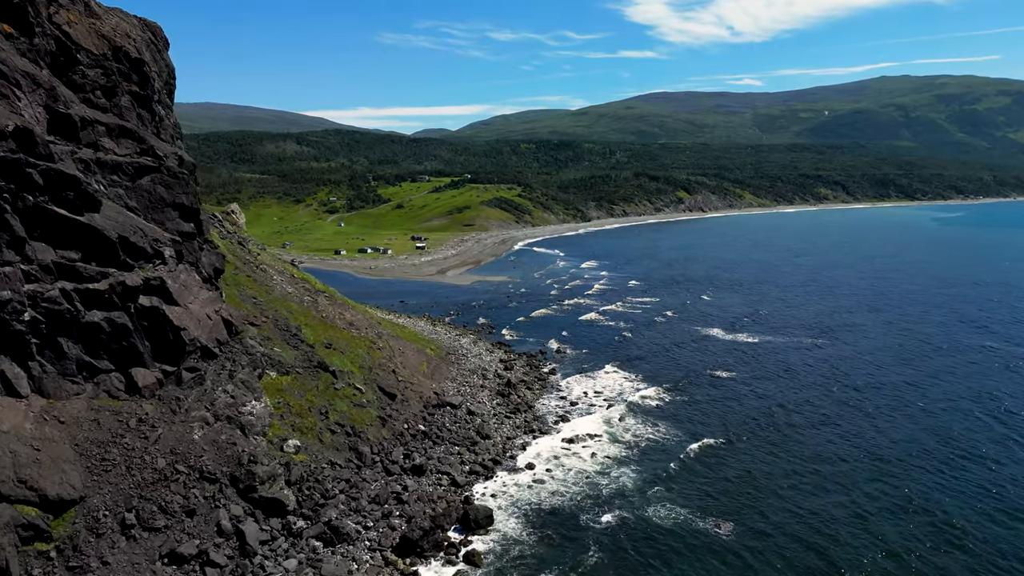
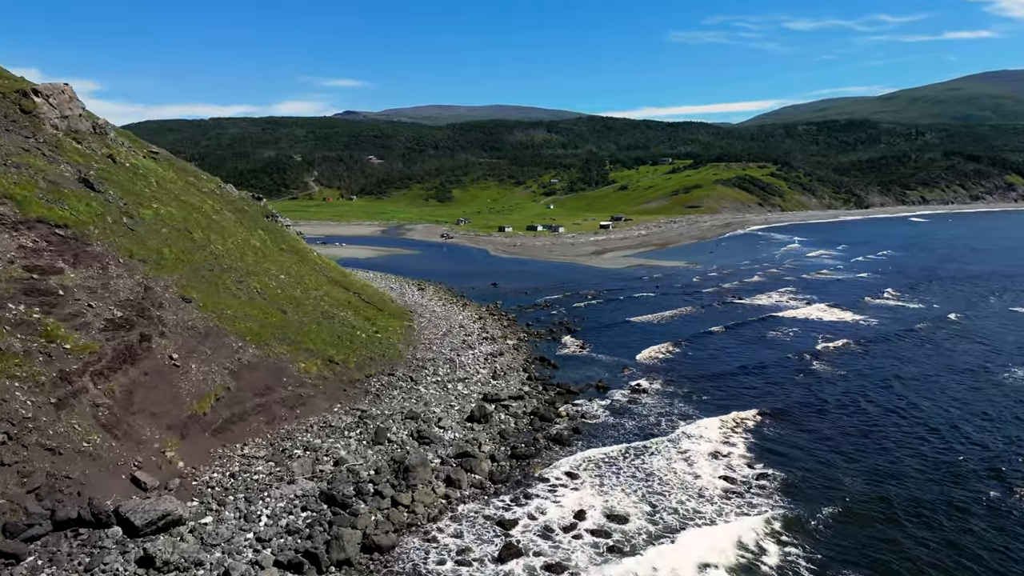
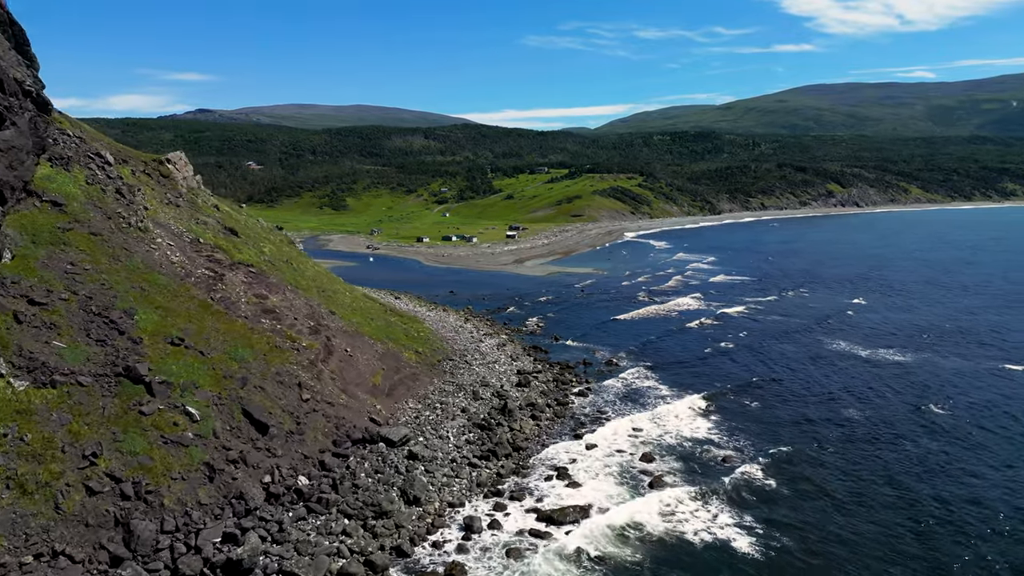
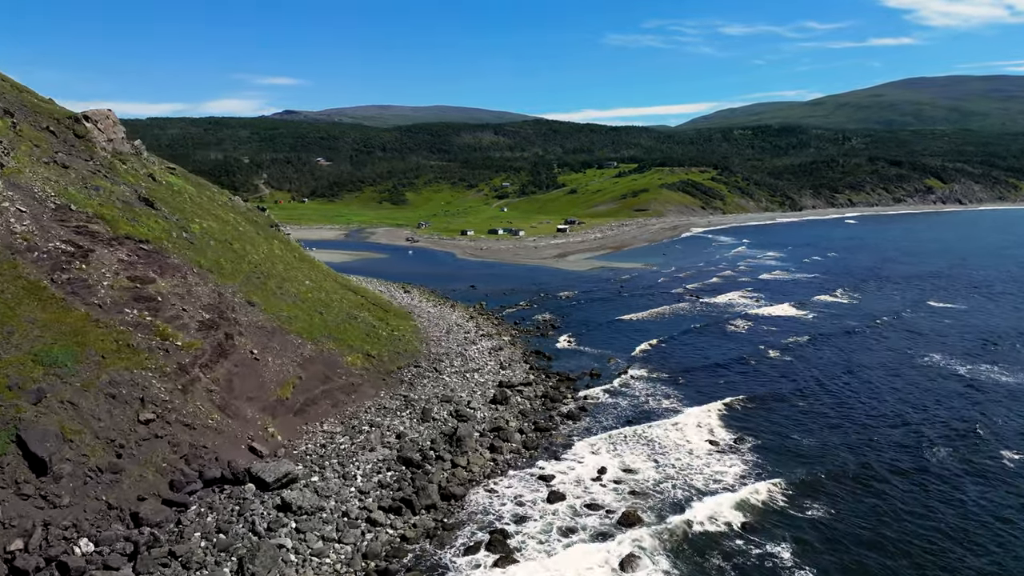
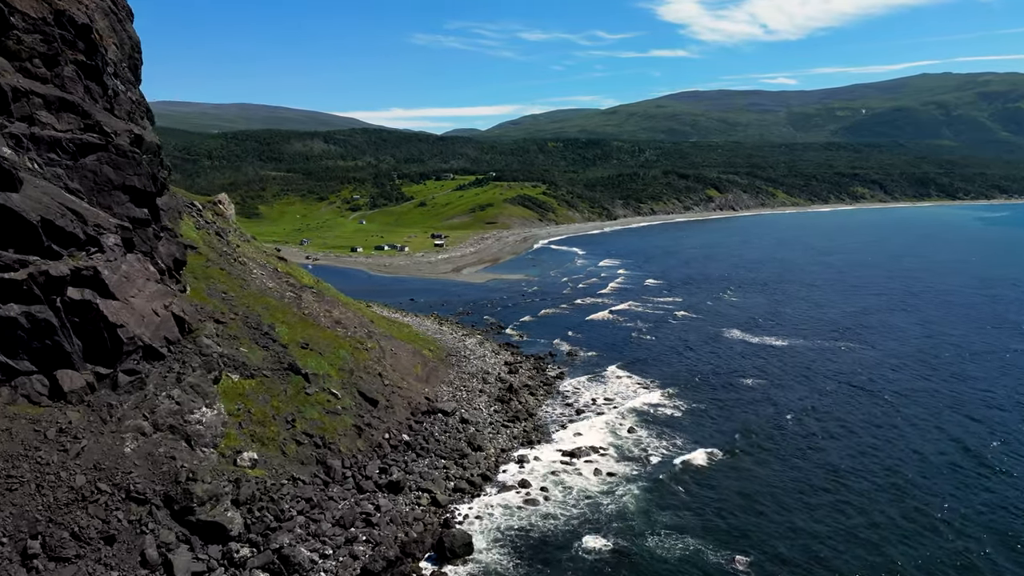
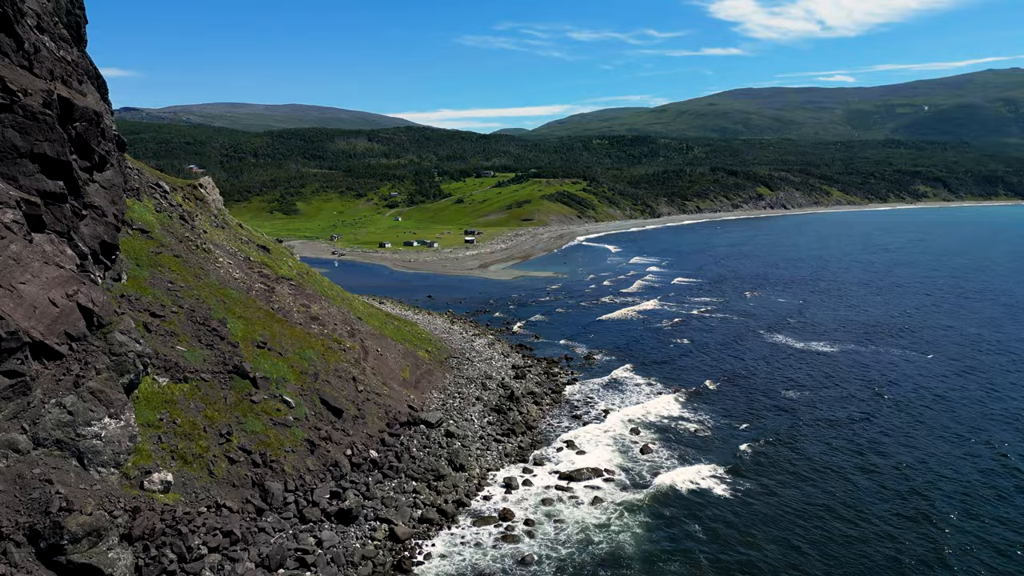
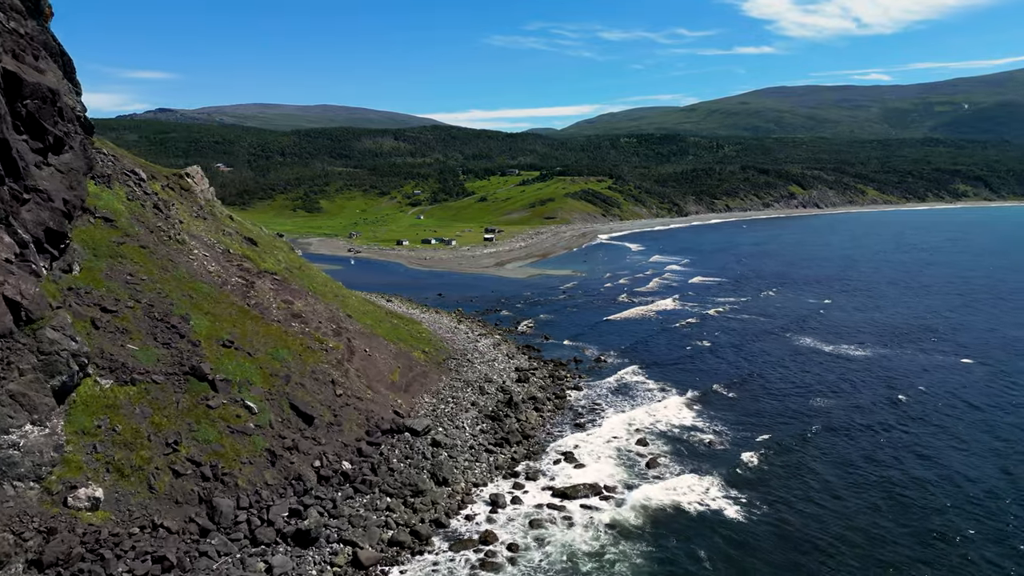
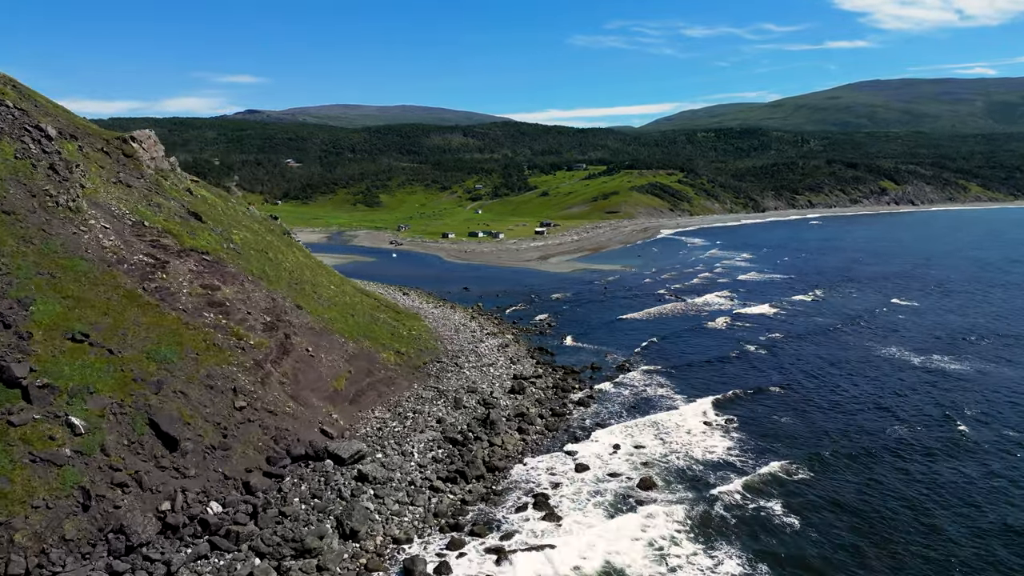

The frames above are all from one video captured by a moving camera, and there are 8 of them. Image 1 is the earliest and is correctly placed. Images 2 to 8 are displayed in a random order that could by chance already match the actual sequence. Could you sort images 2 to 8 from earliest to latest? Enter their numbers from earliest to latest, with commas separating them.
5, 6, 7, 3, 8, 4, 2
